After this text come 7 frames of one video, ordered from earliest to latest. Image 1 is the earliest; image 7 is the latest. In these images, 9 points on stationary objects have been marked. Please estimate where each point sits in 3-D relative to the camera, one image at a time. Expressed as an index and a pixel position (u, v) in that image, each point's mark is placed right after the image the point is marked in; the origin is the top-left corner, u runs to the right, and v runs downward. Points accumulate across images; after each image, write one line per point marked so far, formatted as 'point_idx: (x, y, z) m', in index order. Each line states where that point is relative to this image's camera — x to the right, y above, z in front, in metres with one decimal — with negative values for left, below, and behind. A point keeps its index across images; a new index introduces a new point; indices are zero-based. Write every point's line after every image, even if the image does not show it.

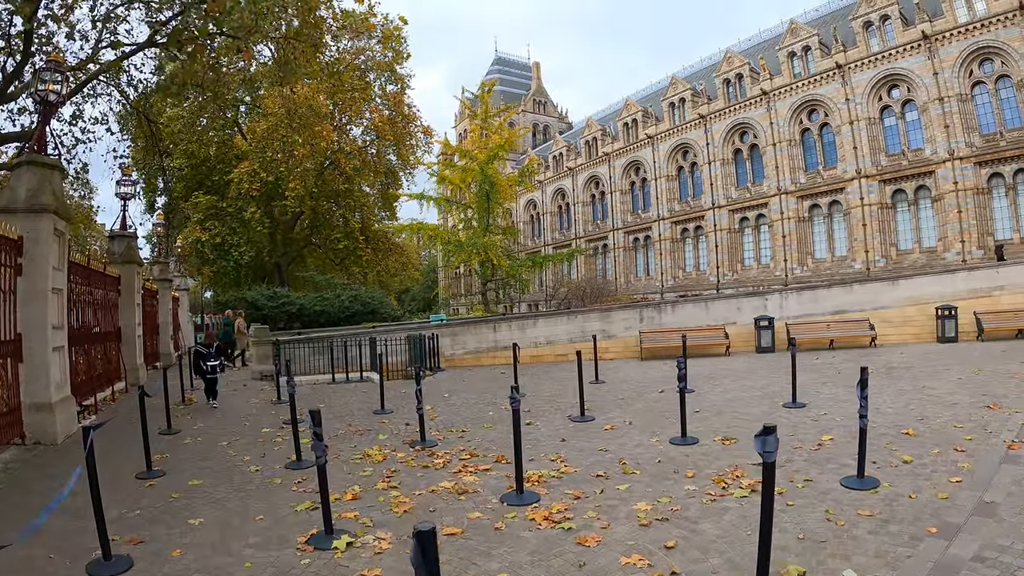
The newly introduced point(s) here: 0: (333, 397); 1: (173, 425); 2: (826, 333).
0: (-3.2, -2.0, +11.0) m
1: (-4.9, -2.0, +8.6) m
2: (+11.0, -1.4, +20.2) m
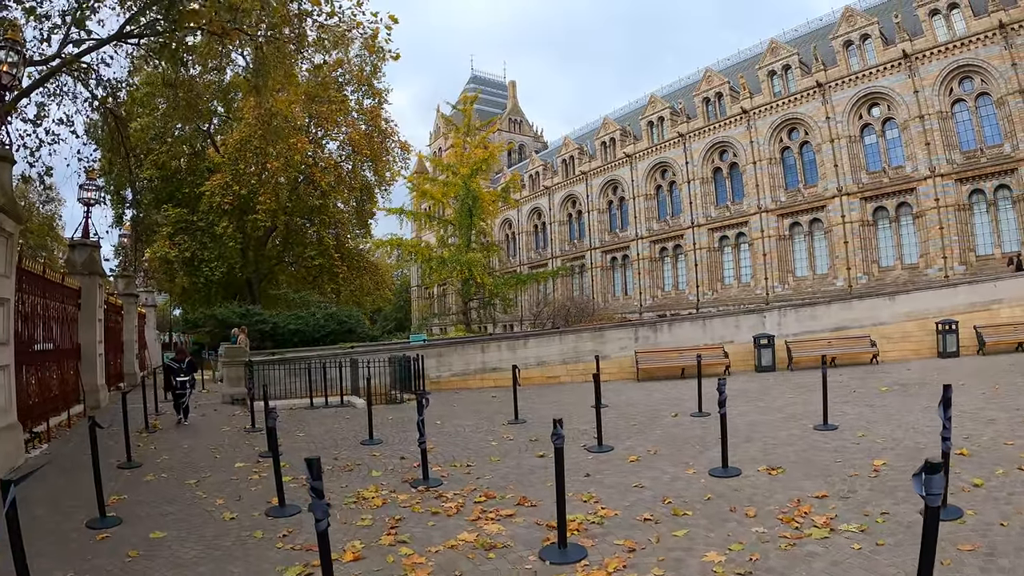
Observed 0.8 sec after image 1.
0: (-3.2, -2.3, +10.0) m
1: (-4.8, -2.2, +7.5) m
2: (+10.7, -1.9, +19.7) m
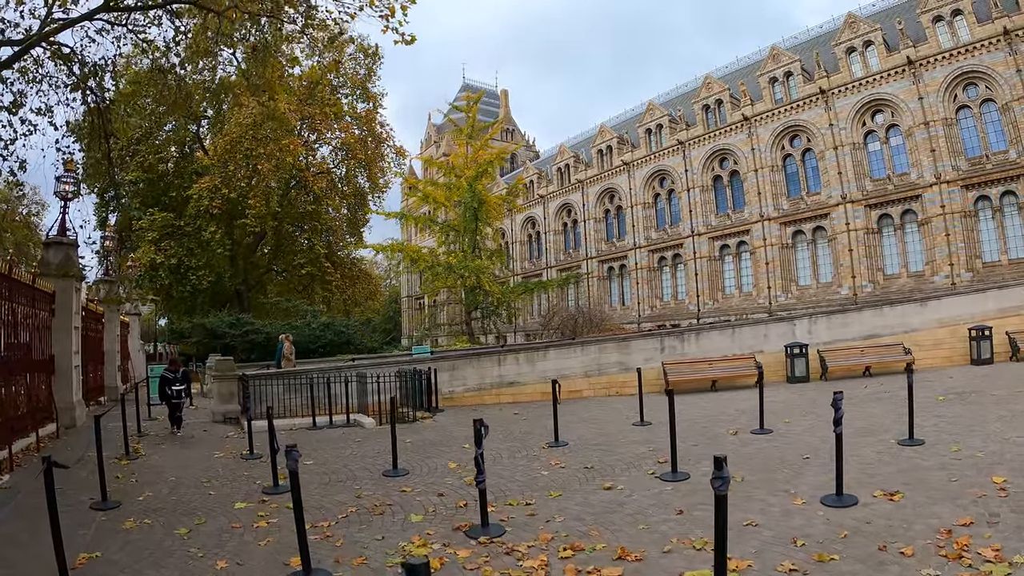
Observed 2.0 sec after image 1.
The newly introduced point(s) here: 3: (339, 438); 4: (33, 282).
0: (-2.6, -2.3, +8.6) m
1: (-4.2, -2.2, +6.1) m
2: (+11.0, -2.1, +18.7) m
3: (-2.8, -2.4, +9.5) m
4: (-8.2, +0.1, +10.1) m
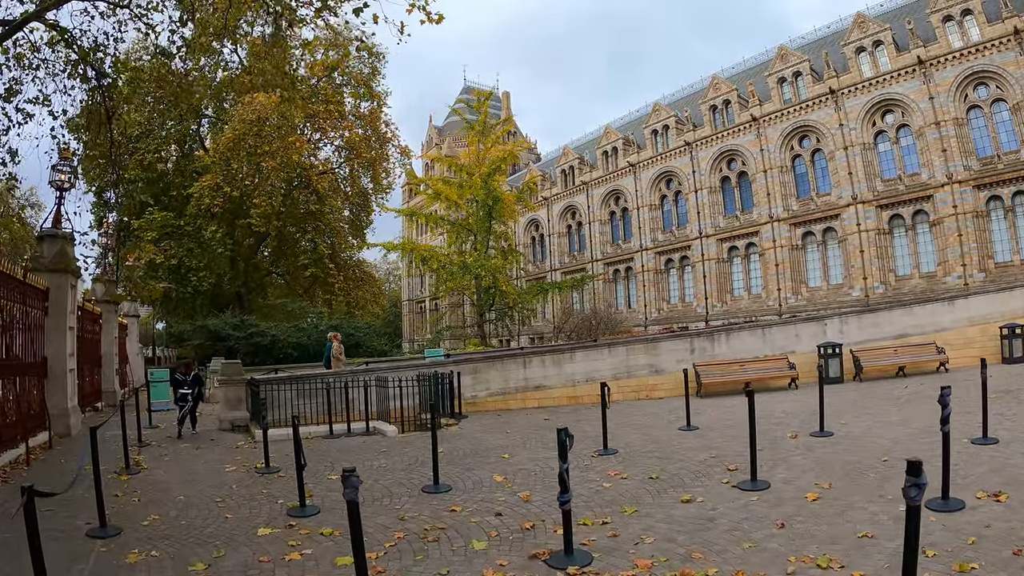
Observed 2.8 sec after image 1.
0: (-2.1, -2.2, +7.8) m
1: (-3.6, -2.1, +5.3) m
2: (+11.6, -2.1, +17.9) m
3: (-2.2, -2.3, +8.7) m
4: (-7.6, +0.2, +9.2) m
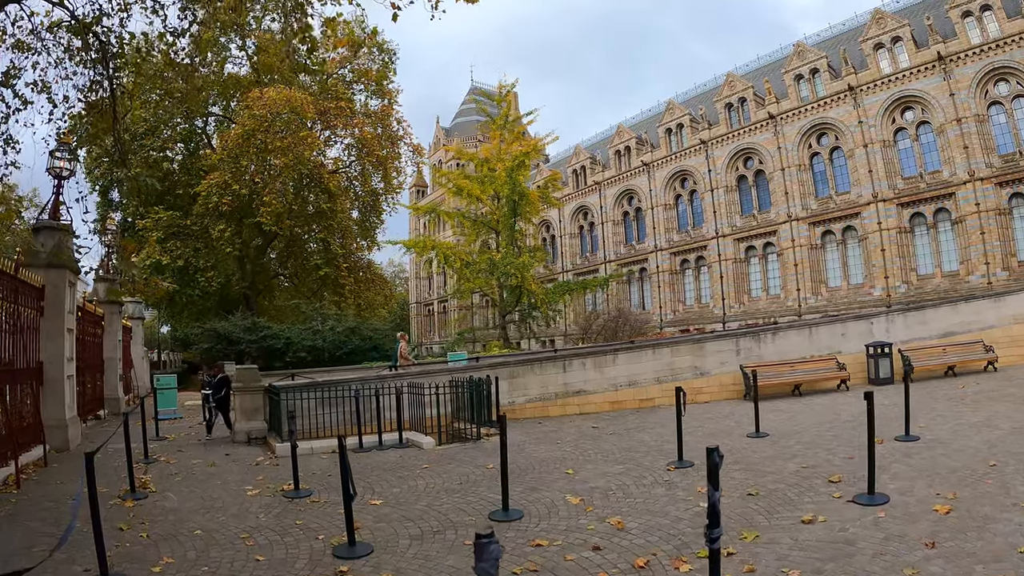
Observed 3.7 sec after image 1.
0: (-1.3, -2.2, +6.7) m
1: (-2.9, -2.0, +4.2) m
2: (+12.3, -2.0, +16.8) m
3: (-1.4, -2.2, +7.6) m
4: (-6.9, +0.2, +8.2) m
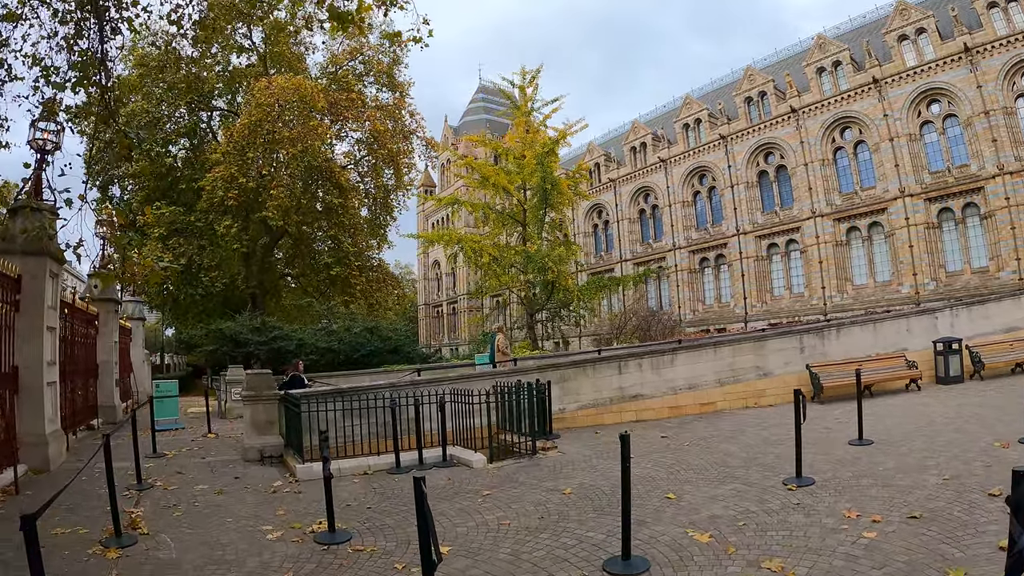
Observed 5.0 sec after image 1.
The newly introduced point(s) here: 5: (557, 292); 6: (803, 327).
0: (-0.5, -2.0, +5.3) m
1: (-2.1, -1.8, +2.8) m
2: (+13.2, -1.8, +15.2) m
3: (-0.6, -2.1, +6.2) m
4: (-6.1, +0.4, +6.8) m
5: (+1.3, -0.1, +18.7) m
6: (+6.3, -0.8, +12.9) m
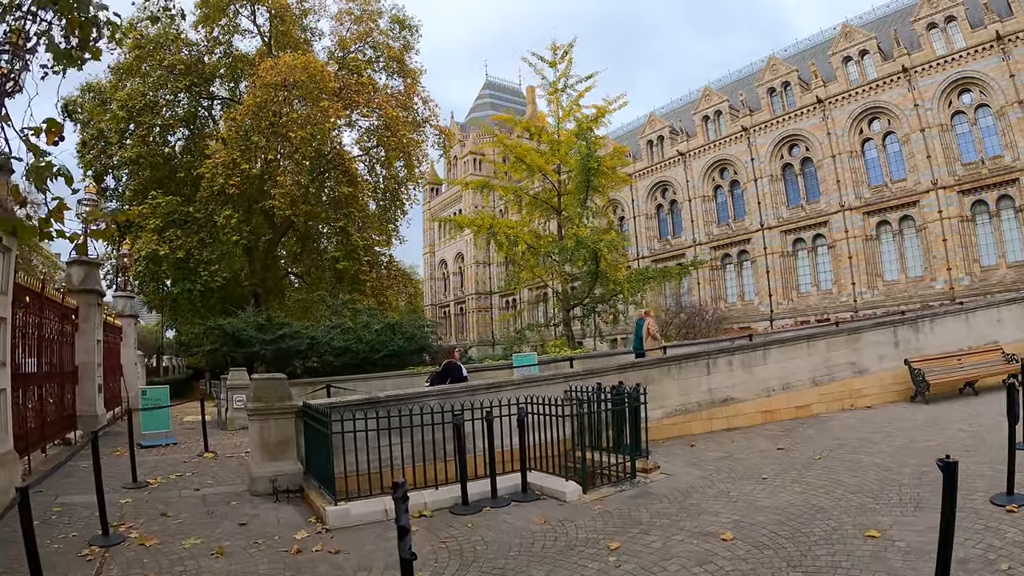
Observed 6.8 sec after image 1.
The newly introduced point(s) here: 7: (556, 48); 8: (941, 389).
0: (+0.4, -1.7, +3.4) m
1: (-1.2, -1.5, +0.9) m
2: (+14.2, -1.5, +13.3) m
3: (+0.3, -1.8, +4.3) m
4: (-5.1, +0.6, +5.0) m
5: (+2.3, +0.1, +16.8) m
6: (+7.3, -0.6, +11.0) m
7: (+1.4, +7.9, +19.5) m
8: (+8.2, -2.0, +11.0) m
